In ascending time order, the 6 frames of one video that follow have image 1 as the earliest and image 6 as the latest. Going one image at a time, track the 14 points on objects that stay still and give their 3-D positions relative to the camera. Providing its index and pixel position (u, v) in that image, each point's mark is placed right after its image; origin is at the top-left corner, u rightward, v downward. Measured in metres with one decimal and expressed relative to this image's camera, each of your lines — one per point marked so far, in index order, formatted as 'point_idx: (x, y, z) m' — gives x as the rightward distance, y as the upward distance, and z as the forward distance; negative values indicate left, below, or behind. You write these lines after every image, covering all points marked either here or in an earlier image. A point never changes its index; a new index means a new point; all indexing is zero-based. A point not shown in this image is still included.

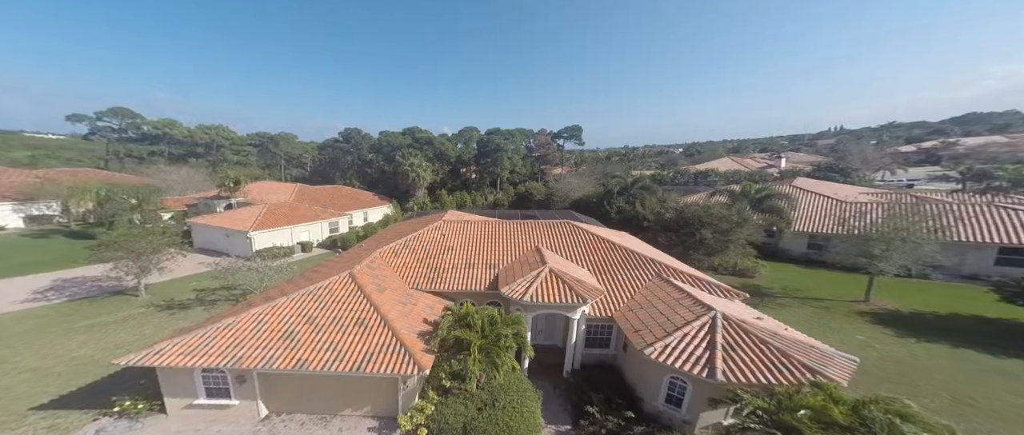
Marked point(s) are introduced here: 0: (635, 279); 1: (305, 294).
0: (+6.4, -3.2, +16.1) m
1: (-9.9, -3.7, +14.8) m
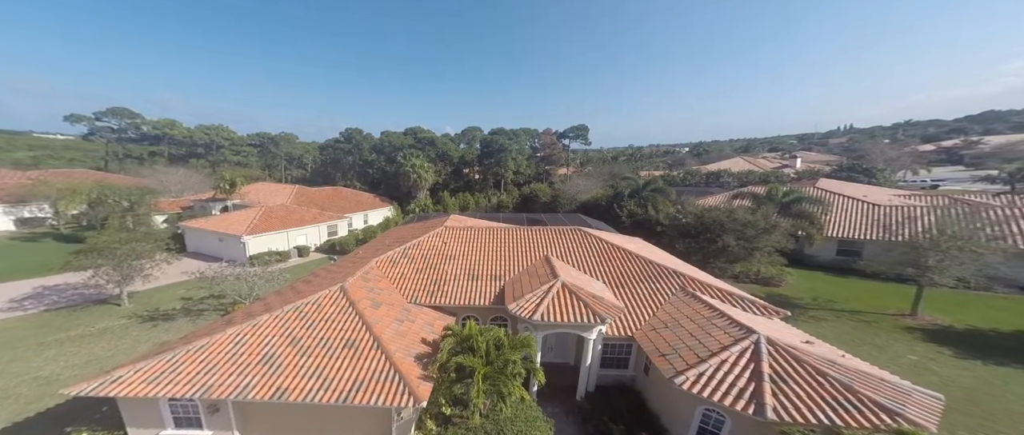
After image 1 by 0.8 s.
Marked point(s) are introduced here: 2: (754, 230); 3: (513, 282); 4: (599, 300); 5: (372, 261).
0: (+6.7, -3.5, +14.4) m
1: (-9.5, -4.0, +13.3) m
2: (+15.1, -0.7, +19.3) m
3: (0.0, -3.3, +15.7) m
4: (+3.7, -3.6, +13.4) m
5: (-7.9, -2.5, +17.6) m
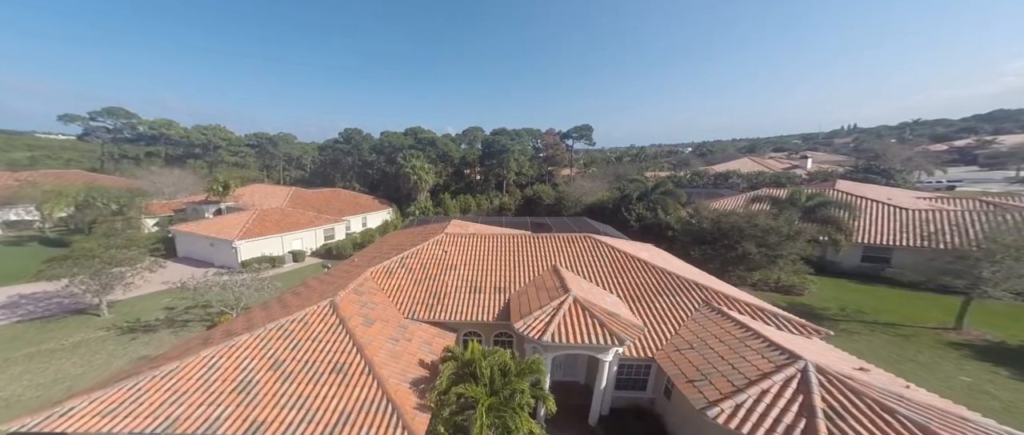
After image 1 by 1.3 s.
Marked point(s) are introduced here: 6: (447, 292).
0: (+7.0, -3.8, +13.1) m
1: (-9.3, -4.3, +12.0) m
2: (+15.4, -1.0, +18.0) m
3: (+0.3, -3.6, +14.4) m
4: (+4.0, -3.9, +12.0) m
5: (-7.7, -2.8, +16.3) m
6: (-3.2, -3.6, +15.0) m
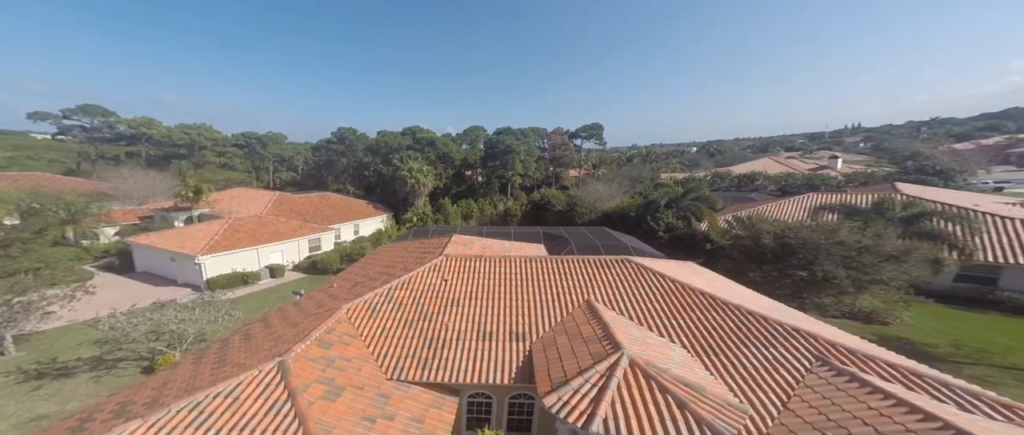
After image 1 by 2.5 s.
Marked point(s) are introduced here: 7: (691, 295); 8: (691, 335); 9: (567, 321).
0: (+7.8, -4.6, +9.1) m
1: (-8.5, -5.1, +8.1) m
2: (+16.2, -1.8, +14.0) m
3: (+1.1, -4.3, +10.5) m
4: (+4.8, -4.6, +8.1) m
5: (-6.9, -3.6, +12.4) m
6: (-2.4, -4.3, +11.1) m
7: (+6.9, -2.9, +12.1) m
8: (+6.0, -4.0, +10.3) m
9: (+1.9, -3.8, +11.8) m
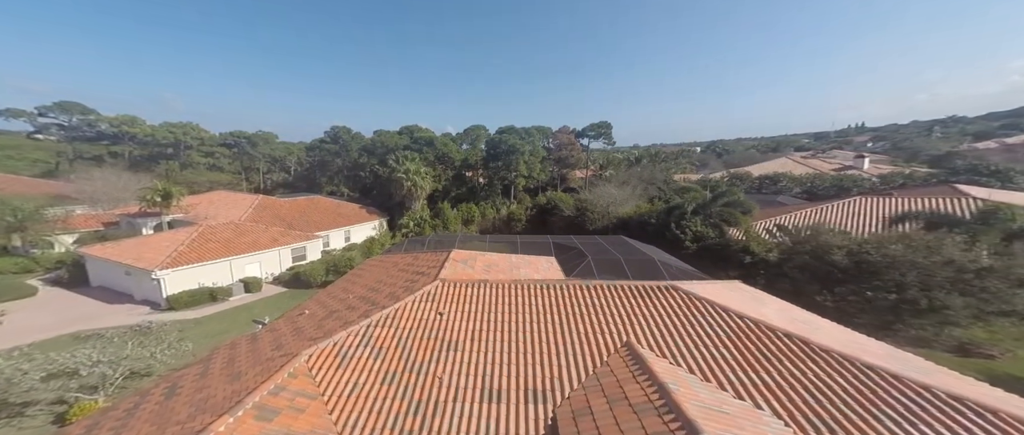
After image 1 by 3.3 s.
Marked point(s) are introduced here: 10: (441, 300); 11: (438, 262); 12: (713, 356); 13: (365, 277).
0: (+8.3, -5.1, +6.0) m
1: (-8.0, -5.6, +5.0) m
2: (+16.6, -2.3, +10.9) m
3: (+1.6, -4.9, +7.4) m
4: (+5.3, -5.2, +5.0) m
5: (-6.4, -4.2, +9.3) m
6: (-1.9, -4.9, +8.0) m
7: (+7.4, -3.4, +9.0) m
8: (+6.5, -4.5, +7.2) m
9: (+2.4, -4.3, +8.6) m
10: (-3.3, -3.0, +11.9) m
11: (-3.8, -2.1, +15.5) m
12: (+5.5, -3.8, +8.7) m
13: (-8.8, -3.5, +18.5) m
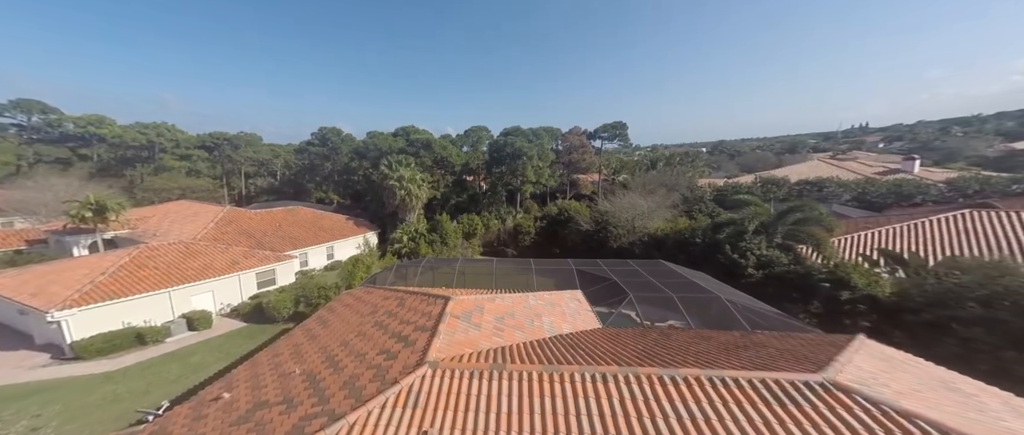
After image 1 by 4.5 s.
0: (+9.1, -6.3, +1.1) m
1: (-7.2, -6.8, +0.2) m
2: (+17.5, -3.5, +5.9) m
3: (+2.4, -6.1, +2.5) m
4: (+6.1, -6.3, +0.1) m
5: (-5.6, -5.4, +4.4) m
6: (-1.1, -6.1, +3.1) m
7: (+8.2, -4.6, +4.1) m
8: (+7.3, -5.7, +2.3) m
9: (+3.2, -5.5, +3.7) m
10: (-2.5, -4.2, +7.0) m
11: (-3.0, -3.4, +10.7) m
12: (+6.3, -5.1, +3.8) m
13: (-8.0, -4.7, +13.6) m
